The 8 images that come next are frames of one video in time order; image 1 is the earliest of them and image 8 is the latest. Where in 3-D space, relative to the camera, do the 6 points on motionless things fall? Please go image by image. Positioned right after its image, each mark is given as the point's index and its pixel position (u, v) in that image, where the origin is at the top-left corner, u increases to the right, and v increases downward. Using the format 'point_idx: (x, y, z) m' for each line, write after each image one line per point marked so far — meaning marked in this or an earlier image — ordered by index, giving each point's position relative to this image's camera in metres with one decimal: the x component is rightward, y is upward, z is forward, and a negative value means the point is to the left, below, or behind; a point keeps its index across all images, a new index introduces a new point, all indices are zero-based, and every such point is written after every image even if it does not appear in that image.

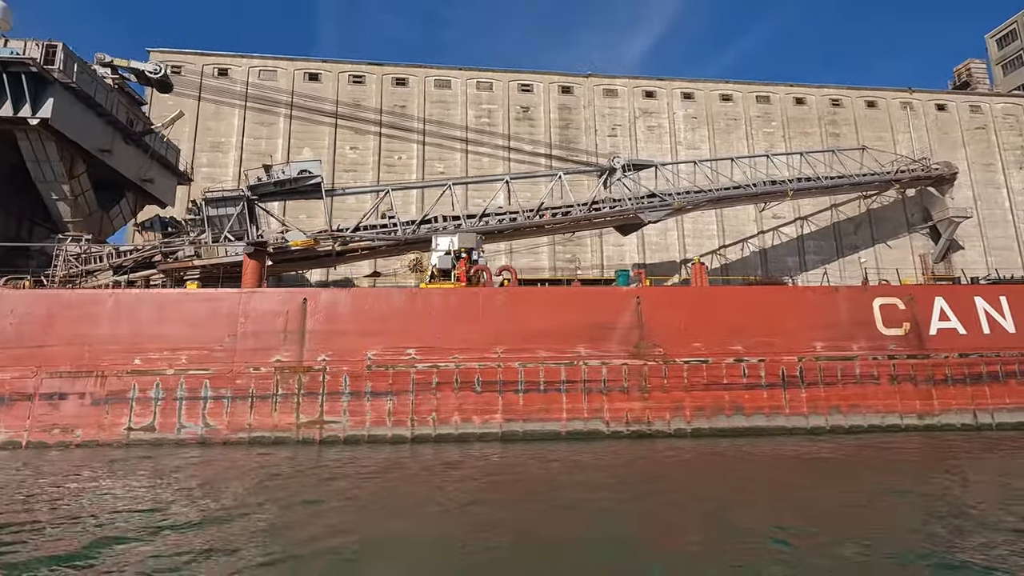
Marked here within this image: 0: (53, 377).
0: (-11.2, -2.1, +12.3) m
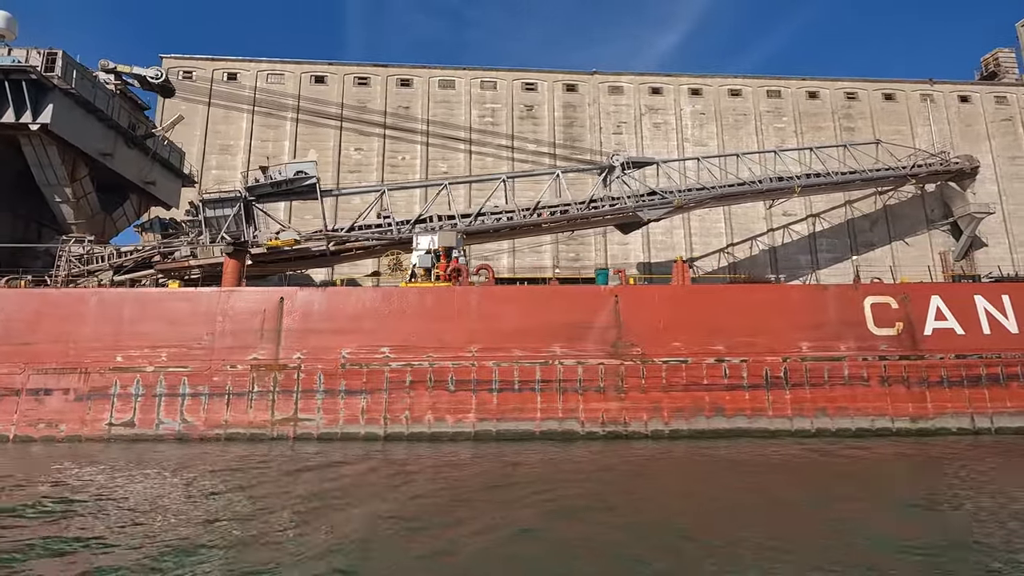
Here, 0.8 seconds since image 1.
0: (-11.9, -2.1, +12.7) m
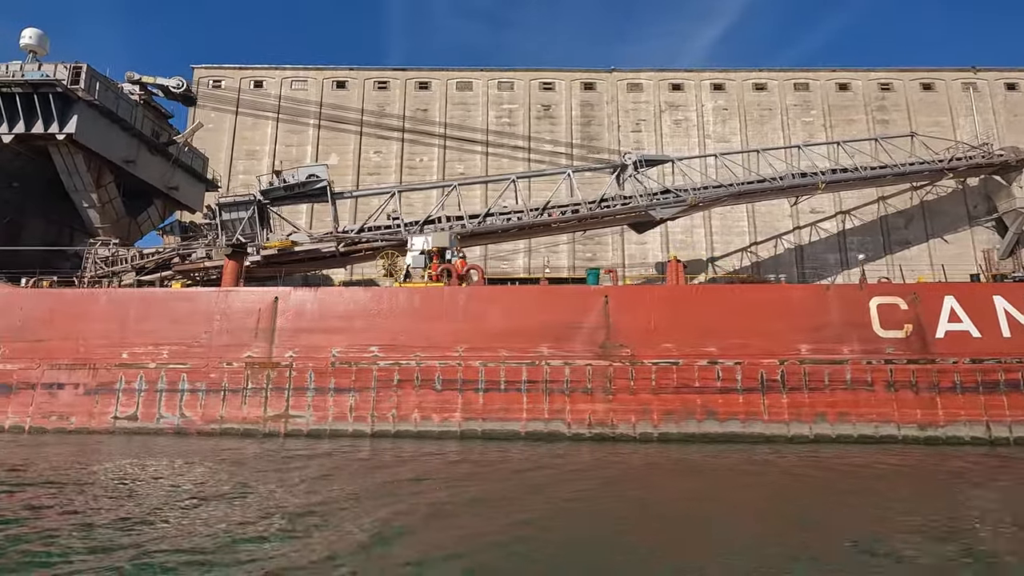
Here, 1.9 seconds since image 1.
0: (-12.2, -2.1, +13.5) m
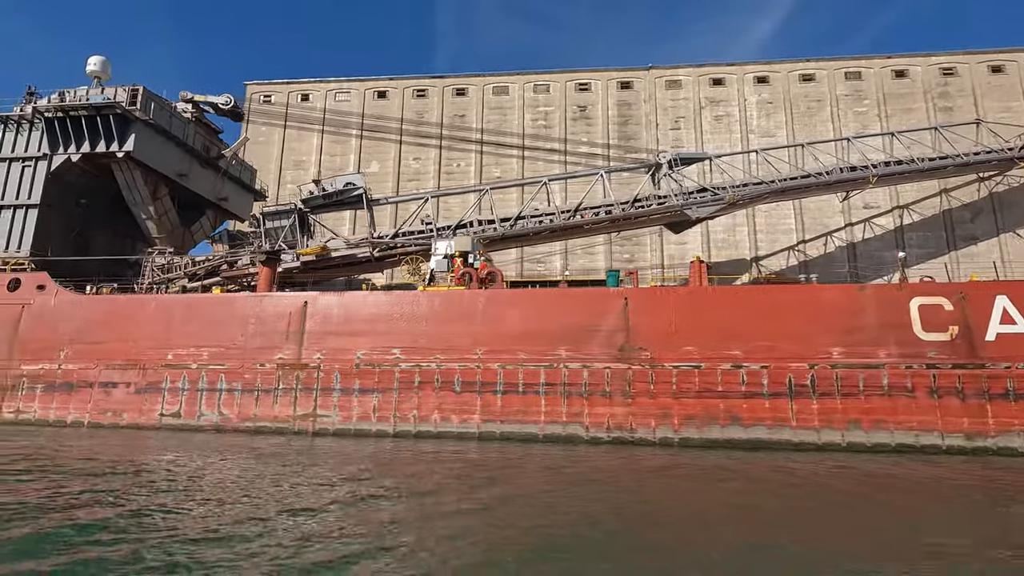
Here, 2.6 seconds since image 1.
0: (-11.7, -2.3, +14.7) m
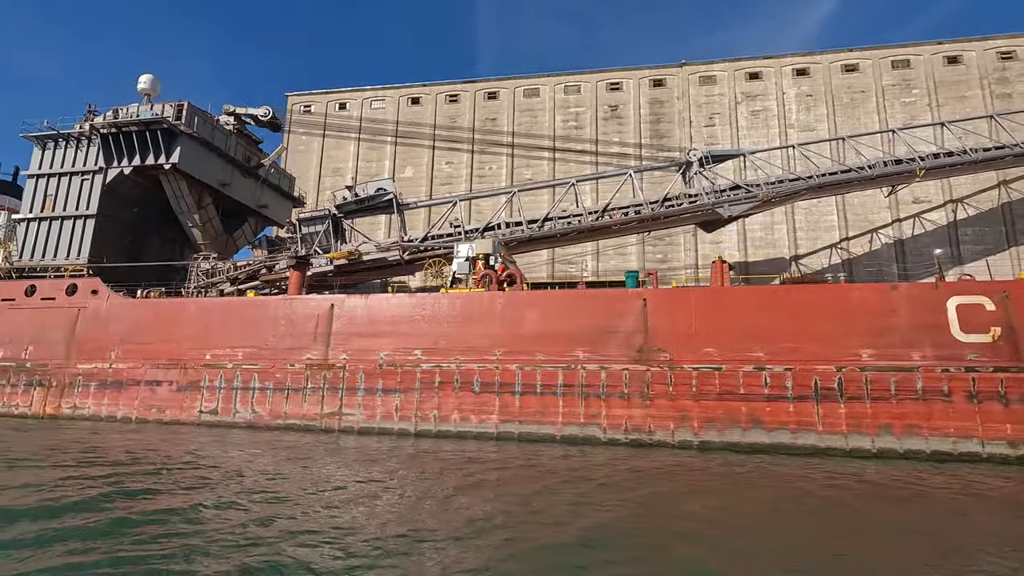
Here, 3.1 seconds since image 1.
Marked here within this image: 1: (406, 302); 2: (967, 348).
0: (-11.1, -2.4, +15.7) m
1: (-3.0, -0.4, +14.5) m
2: (+10.6, -1.4, +11.8) m
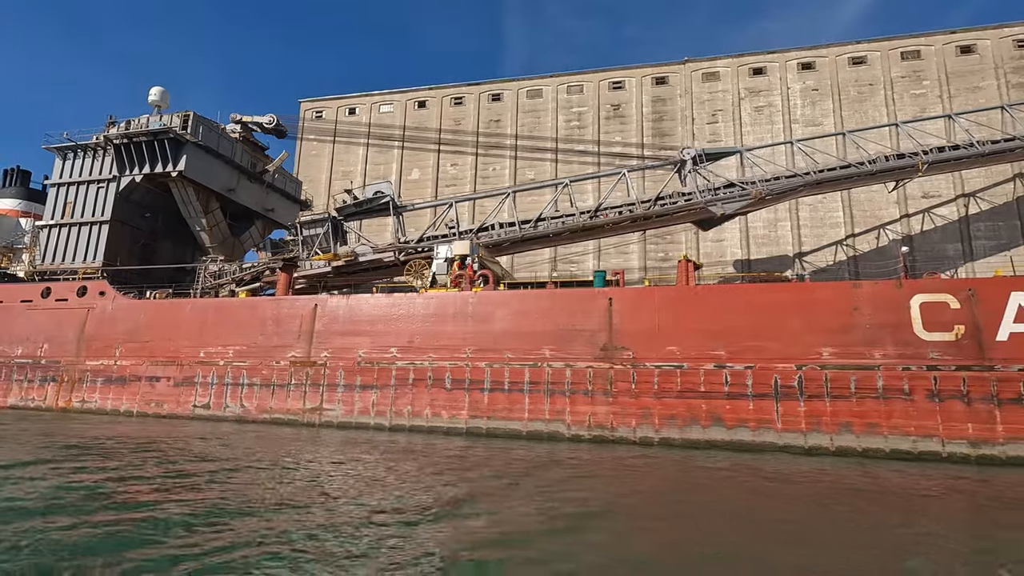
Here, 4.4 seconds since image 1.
0: (-11.8, -2.5, +16.7) m
1: (-3.8, -0.4, +15.1) m
2: (+9.6, -1.3, +11.7) m
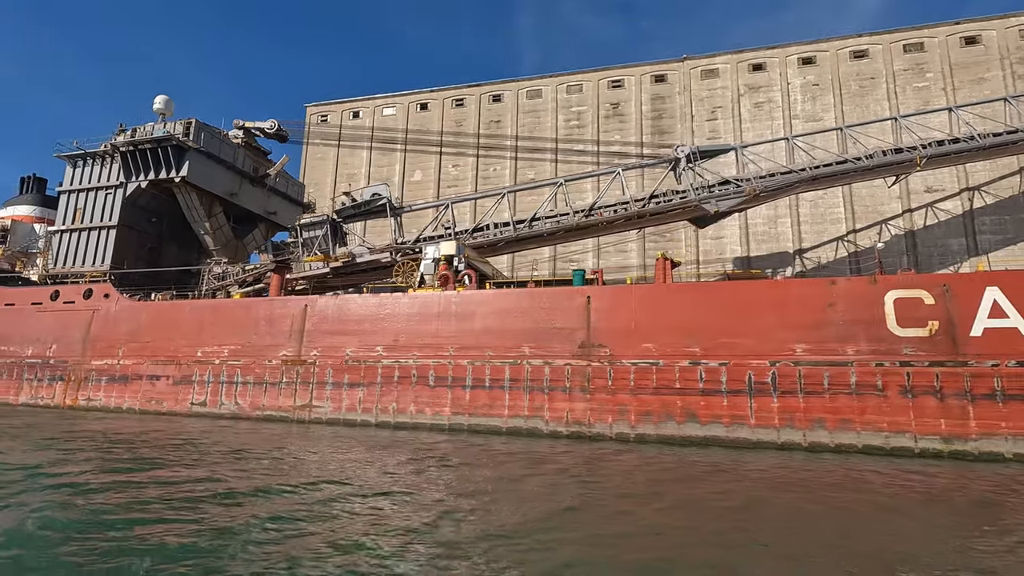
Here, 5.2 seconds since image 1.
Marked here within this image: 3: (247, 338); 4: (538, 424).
0: (-12.2, -2.6, +17.3) m
1: (-4.3, -0.4, +15.5) m
2: (+9.0, -1.2, +11.7) m
3: (-8.6, -1.7, +16.5) m
4: (+0.7, -3.6, +13.4) m
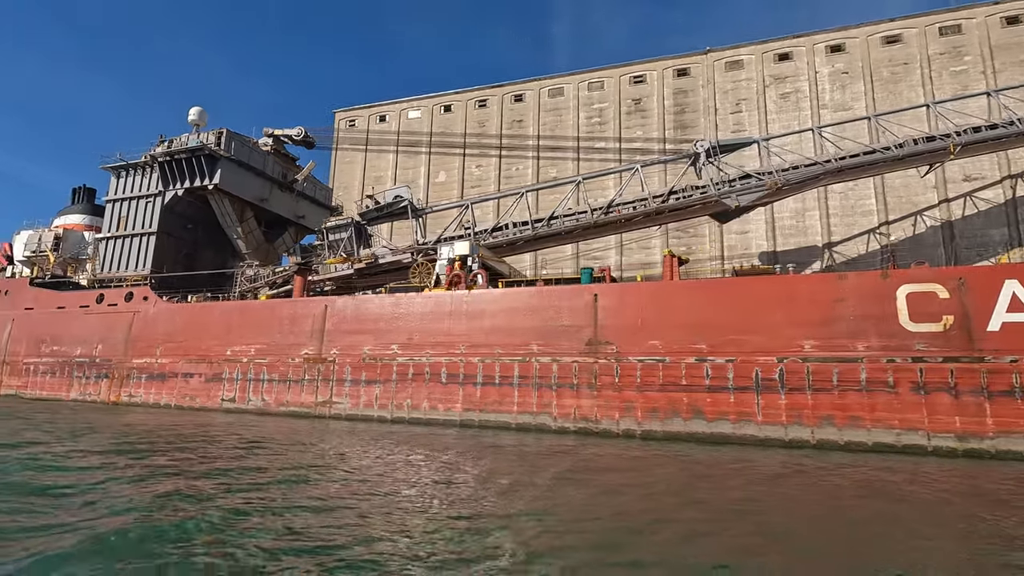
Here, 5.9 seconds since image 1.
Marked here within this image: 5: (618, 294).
0: (-11.7, -2.7, +18.4) m
1: (-4.0, -0.4, +16.1) m
2: (+9.1, -1.1, +11.5) m
3: (-8.2, -1.7, +17.3) m
4: (+0.9, -3.5, +13.6) m
5: (+2.9, -0.2, +13.8) m
